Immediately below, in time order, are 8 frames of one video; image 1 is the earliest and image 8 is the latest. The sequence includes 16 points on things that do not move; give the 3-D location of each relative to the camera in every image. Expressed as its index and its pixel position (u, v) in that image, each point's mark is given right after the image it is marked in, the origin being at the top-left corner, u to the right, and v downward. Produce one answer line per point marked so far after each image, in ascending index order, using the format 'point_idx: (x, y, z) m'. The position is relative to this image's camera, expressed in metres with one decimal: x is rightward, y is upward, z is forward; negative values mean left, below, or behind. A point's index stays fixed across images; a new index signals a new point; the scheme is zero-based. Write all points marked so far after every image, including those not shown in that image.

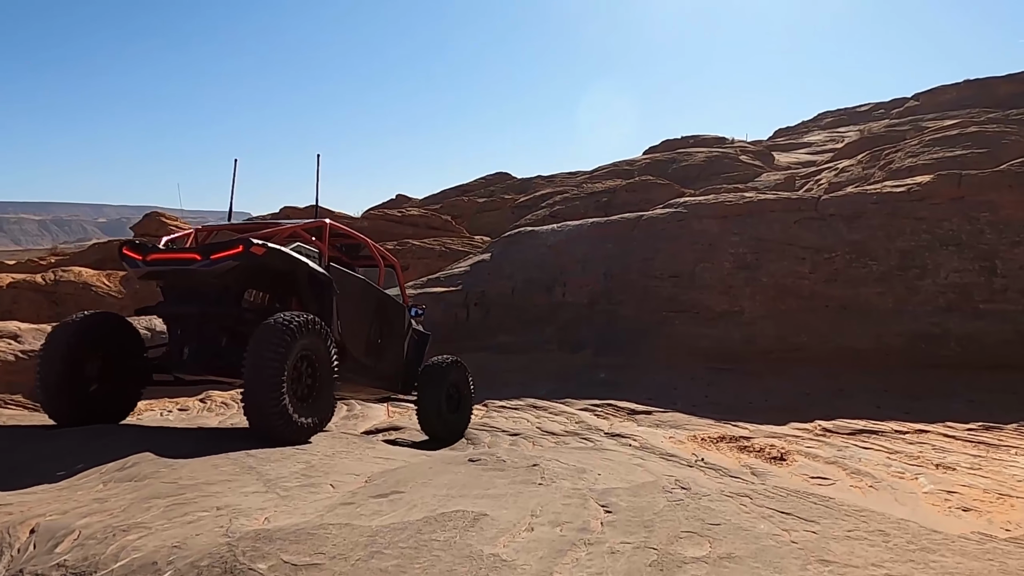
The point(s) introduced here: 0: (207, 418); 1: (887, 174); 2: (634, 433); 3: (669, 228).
0: (-3.1, -1.3, +7.6) m
1: (+9.3, +2.8, +18.7) m
2: (+1.0, -1.2, +6.1) m
3: (+2.1, +0.8, +10.2) m
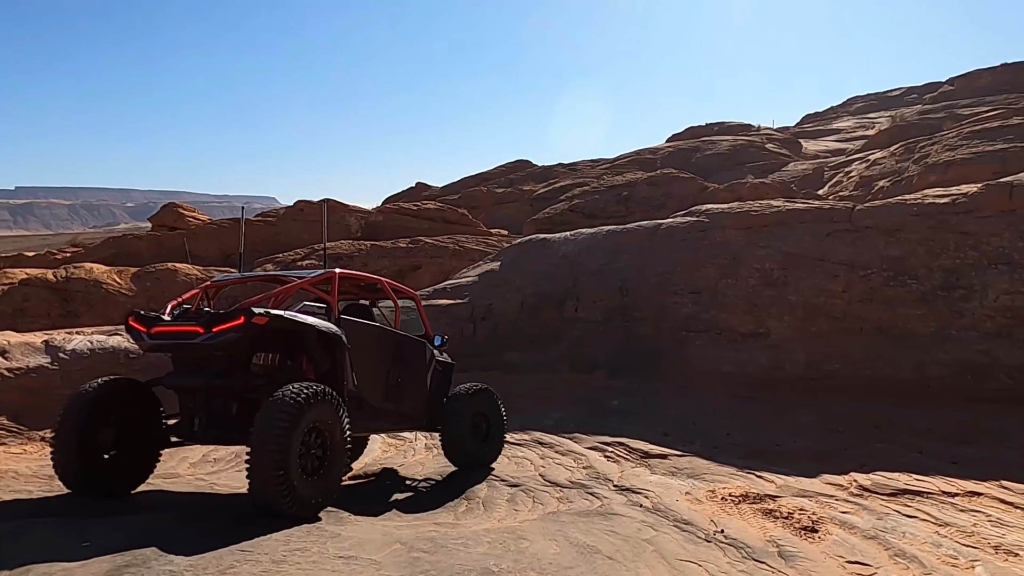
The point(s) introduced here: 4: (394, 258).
0: (-3.1, -1.6, +7.1) m
1: (+9.7, +2.8, +17.8) m
2: (+1.0, -1.4, +5.5) m
3: (+2.2, +0.6, +9.5) m
4: (-3.1, +0.8, +19.7) m
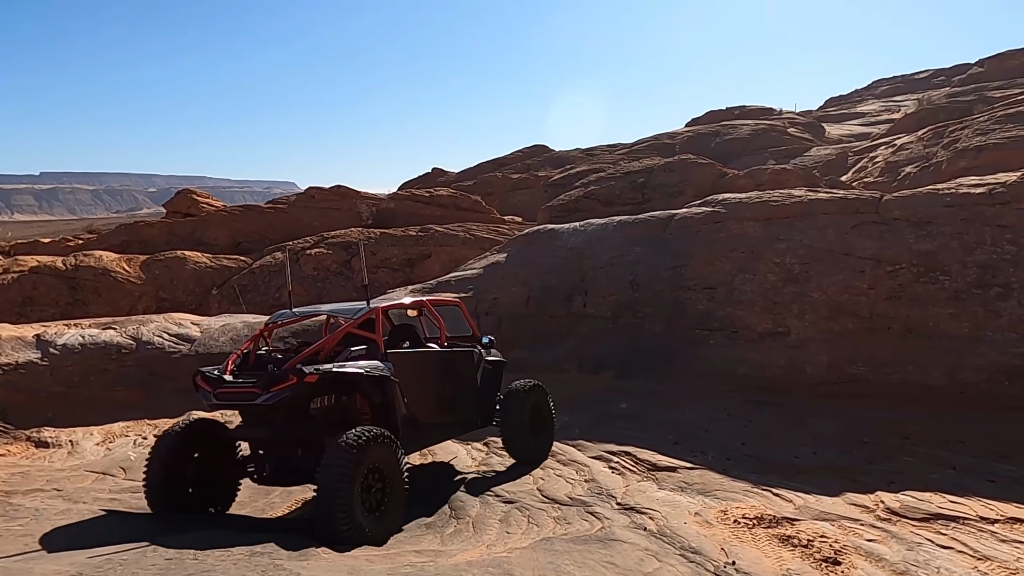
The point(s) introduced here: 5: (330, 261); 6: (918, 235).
0: (-3.0, -1.5, +6.8) m
1: (+9.9, +3.0, +17.0) m
2: (+0.9, -1.4, +5.0) m
3: (+2.3, +0.7, +9.0) m
4: (-2.8, +1.0, +19.3) m
5: (-4.6, +0.7, +19.1) m
6: (+4.2, +0.5, +7.7) m
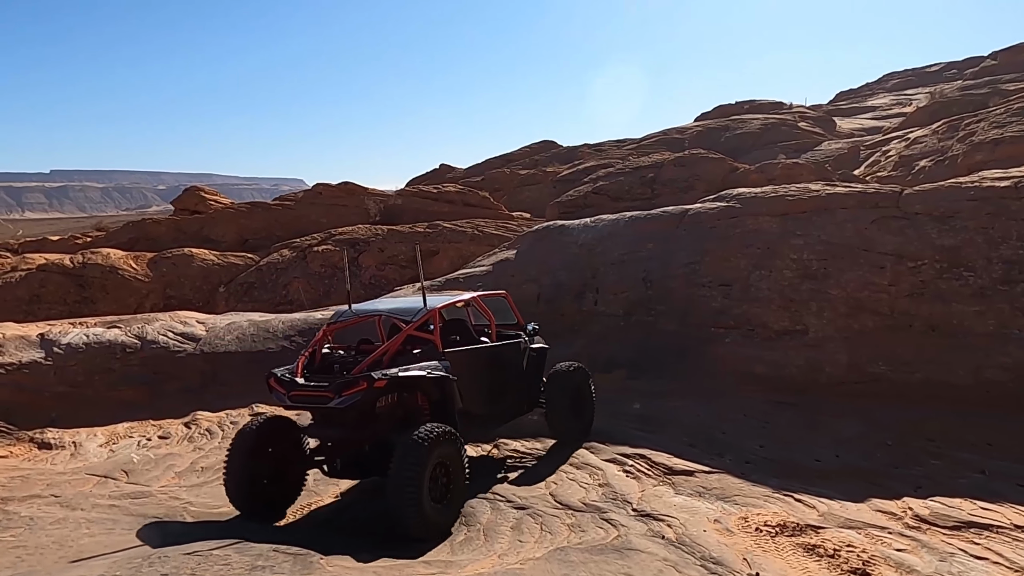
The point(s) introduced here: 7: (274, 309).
0: (-3.0, -1.5, +6.7) m
1: (+10.1, +3.1, +16.7) m
2: (+1.0, -1.4, +4.8) m
3: (+2.4, +0.7, +8.8) m
4: (-2.6, +1.1, +19.1) m
5: (-4.4, +0.7, +19.0) m
6: (+4.3, +0.6, +7.5) m
7: (-5.7, -0.5, +18.0) m
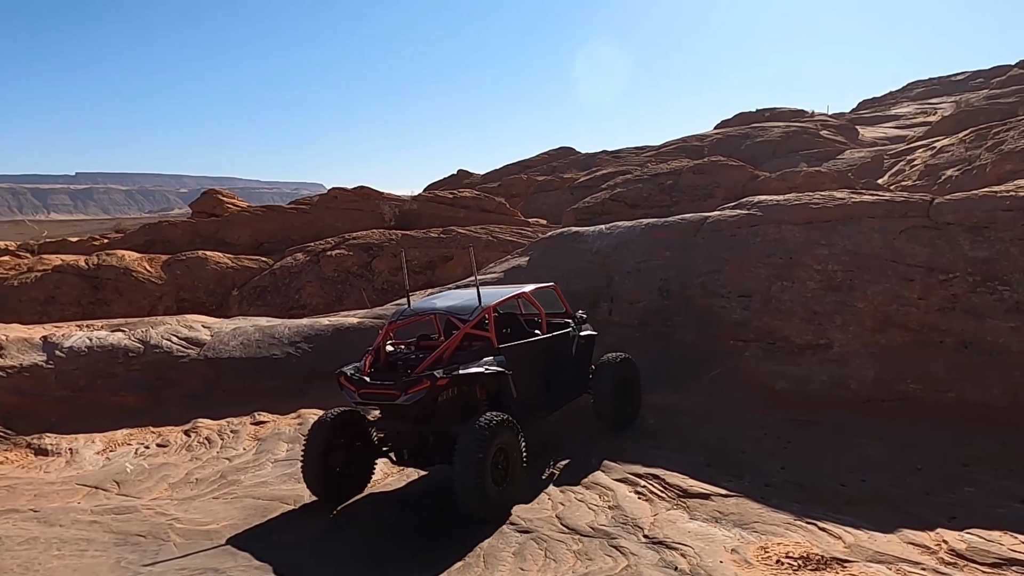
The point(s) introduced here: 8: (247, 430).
0: (-2.9, -1.6, +6.4) m
1: (+10.5, +2.8, +16.2) m
2: (+1.0, -1.5, +4.5) m
3: (+2.5, +0.6, +8.4) m
4: (-2.2, +1.0, +18.9) m
5: (-4.0, +0.6, +18.8) m
6: (+4.4, +0.4, +7.1) m
7: (-5.4, -0.6, +17.9) m
8: (-2.7, -1.5, +7.7) m
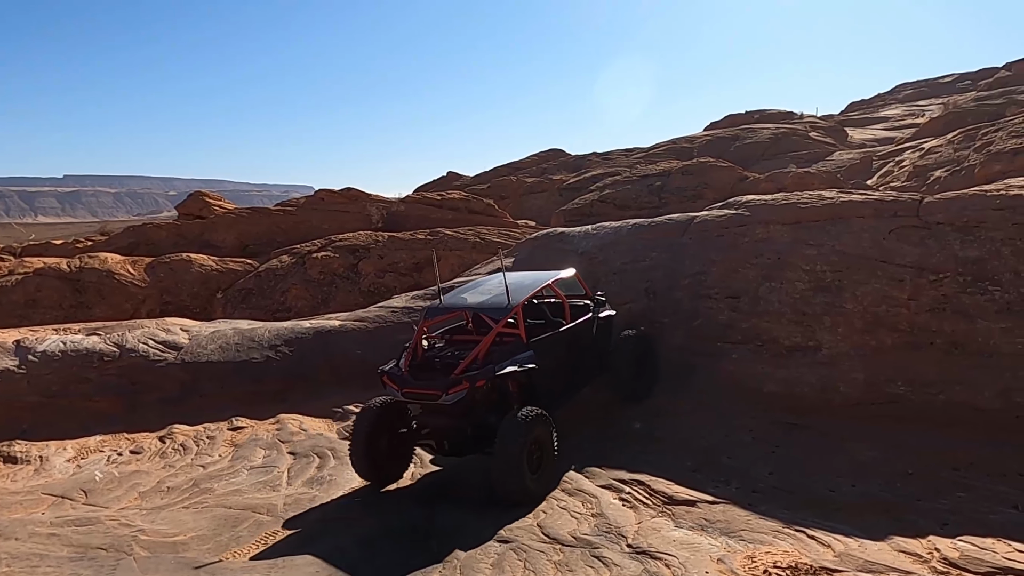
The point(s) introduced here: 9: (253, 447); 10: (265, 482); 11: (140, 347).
0: (-3.0, -1.6, +6.2) m
1: (+10.2, +2.8, +16.2) m
2: (+0.9, -1.5, +4.4) m
3: (+2.4, +0.6, +8.3) m
4: (-2.5, +0.9, +18.7) m
5: (-4.3, +0.6, +18.6) m
6: (+4.2, +0.4, +7.0) m
7: (-5.6, -0.7, +17.6) m
8: (-2.9, -1.5, +7.5) m
9: (-2.4, -1.5, +7.1) m
10: (-2.0, -1.6, +6.0) m
11: (-4.4, -0.7, +8.9) m
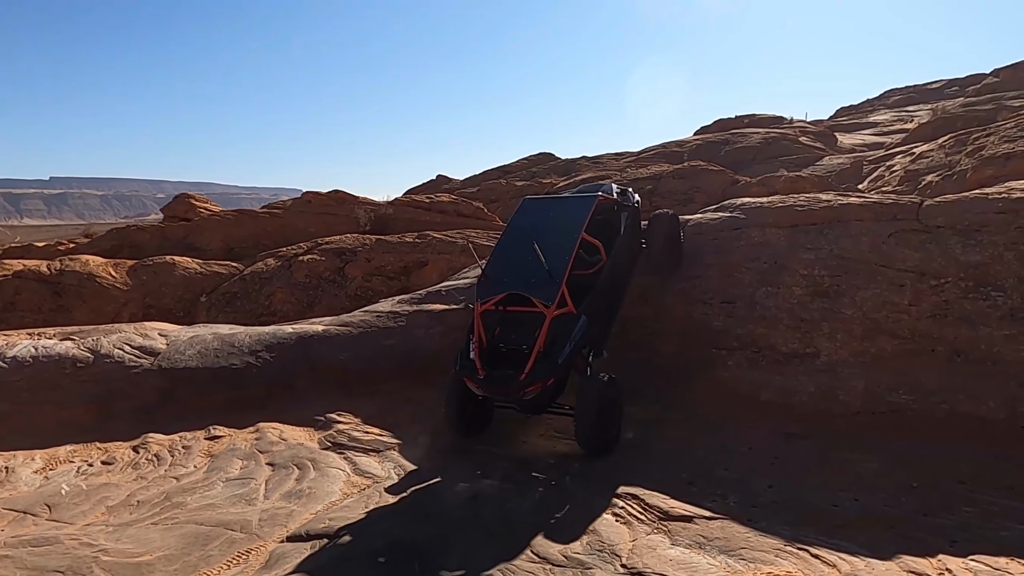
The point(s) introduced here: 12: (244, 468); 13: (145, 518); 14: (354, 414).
0: (-3.1, -1.6, +5.9) m
1: (+10.0, +2.7, +16.1) m
2: (+0.8, -1.5, +4.1) m
3: (+2.2, +0.5, +8.1) m
4: (-2.7, +0.8, +18.5) m
5: (-4.6, +0.5, +18.3) m
6: (+4.1, +0.4, +6.8) m
7: (-5.9, -0.7, +17.3) m
8: (-3.0, -1.5, +7.2) m
9: (-2.5, -1.5, +6.8) m
10: (-2.1, -1.6, +5.8) m
11: (-4.5, -0.7, +8.6) m
12: (-2.3, -1.5, +6.5) m
13: (-2.6, -1.6, +5.3) m
14: (-1.7, -1.3, +8.0) m
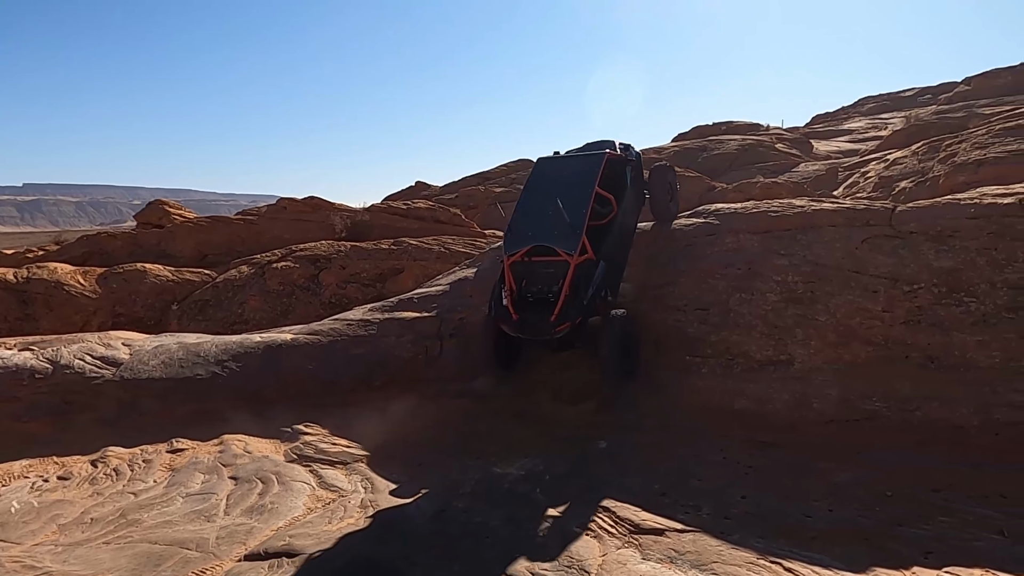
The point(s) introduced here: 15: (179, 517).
0: (-3.4, -1.7, +5.7) m
1: (+9.5, +2.6, +16.2) m
2: (+0.6, -1.6, +4.0) m
3: (+1.9, +0.5, +8.0) m
4: (-3.3, +0.7, +18.3) m
5: (-5.1, +0.3, +18.0) m
6: (+3.8, +0.3, +6.8) m
7: (-6.4, -0.9, +17.0) m
8: (-3.3, -1.6, +7.0) m
9: (-2.8, -1.6, +6.6) m
10: (-2.3, -1.6, +5.6) m
11: (-4.8, -0.8, +8.3) m
12: (-2.5, -1.6, +6.2) m
13: (-2.8, -1.7, +5.1) m
14: (-2.0, -1.4, +7.8) m
15: (-2.4, -1.6, +5.4) m
